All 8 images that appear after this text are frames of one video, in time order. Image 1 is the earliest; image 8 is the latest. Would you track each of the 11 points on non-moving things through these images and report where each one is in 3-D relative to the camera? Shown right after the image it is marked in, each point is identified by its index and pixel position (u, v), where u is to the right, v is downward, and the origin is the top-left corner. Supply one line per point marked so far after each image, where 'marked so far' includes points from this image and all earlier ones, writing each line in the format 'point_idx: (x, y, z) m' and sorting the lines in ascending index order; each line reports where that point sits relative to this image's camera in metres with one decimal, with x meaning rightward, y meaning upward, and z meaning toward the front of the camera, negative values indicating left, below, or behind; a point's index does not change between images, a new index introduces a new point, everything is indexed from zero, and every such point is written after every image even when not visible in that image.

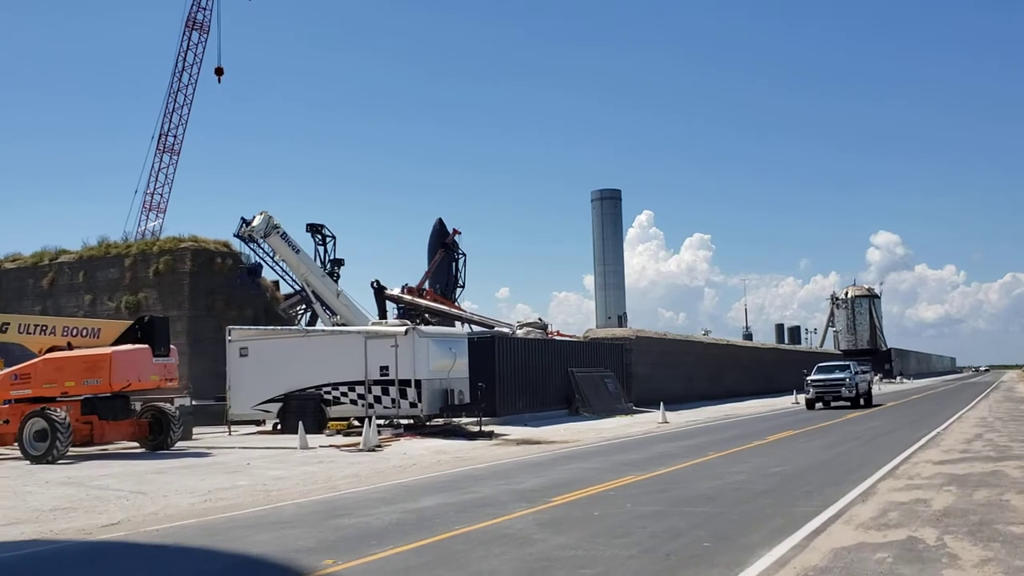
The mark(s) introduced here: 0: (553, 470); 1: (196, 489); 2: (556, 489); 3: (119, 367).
0: (+0.8, -3.2, +15.8) m
1: (-5.1, -3.3, +14.6) m
2: (+0.6, -2.9, +12.9) m
3: (-8.5, -1.7, +19.5) m
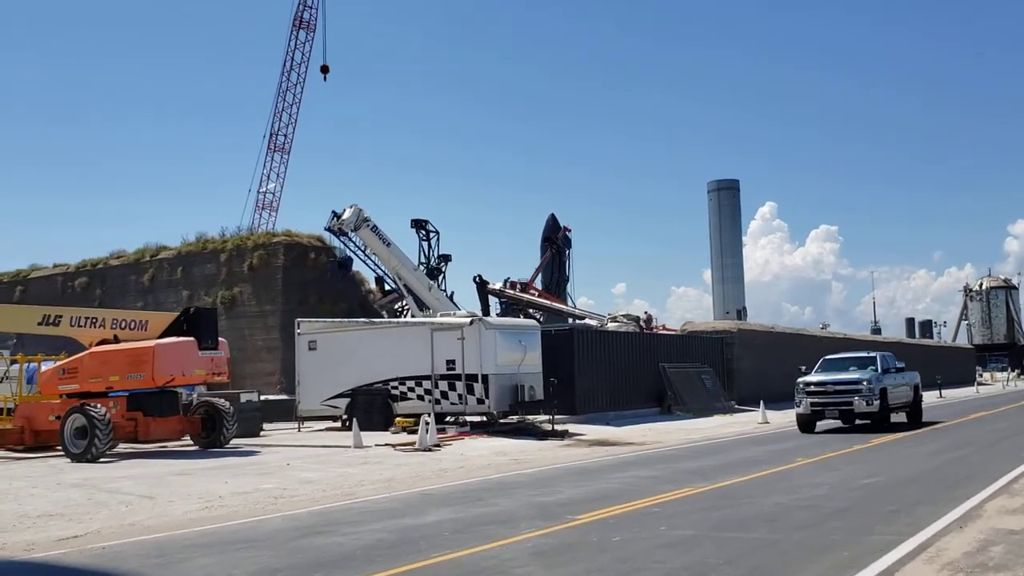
0: (+1.4, -2.9, +13.9) m
1: (-4.5, -3.1, +13.5) m
2: (+1.0, -2.6, +11.0) m
3: (-7.3, -1.5, +18.7) m
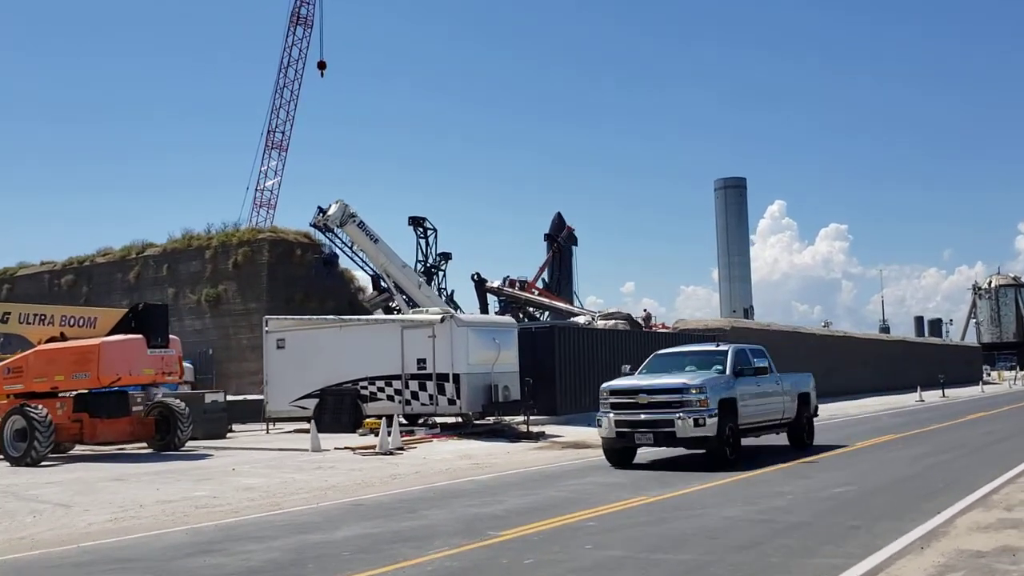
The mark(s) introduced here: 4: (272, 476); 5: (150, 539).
0: (+0.7, -2.8, +12.9) m
1: (-5.3, -3.0, +12.6) m
2: (+0.2, -2.5, +10.0) m
3: (-8.0, -1.4, +17.9) m
4: (-4.2, -3.3, +15.7) m
5: (-3.8, -2.6, +9.4) m
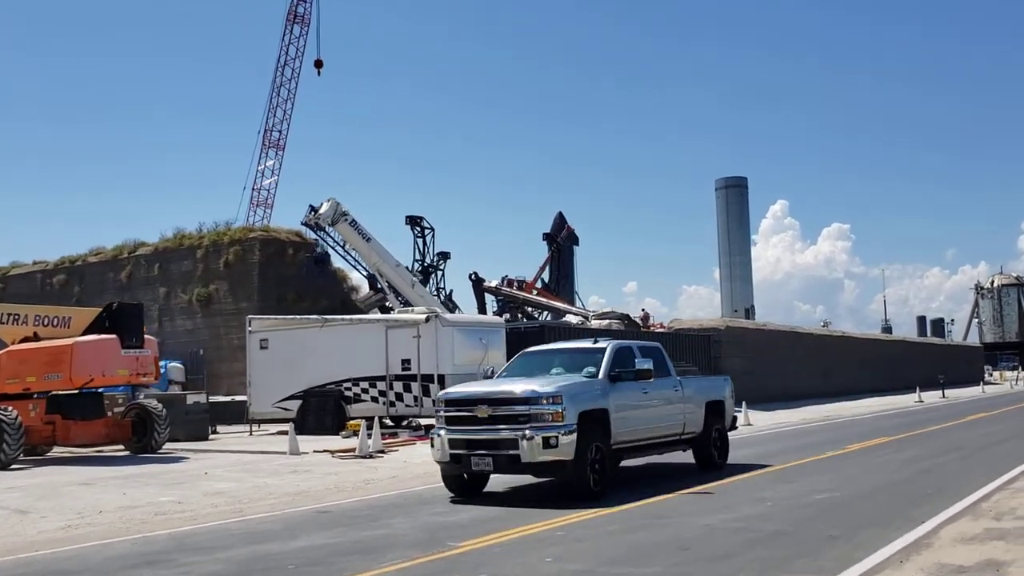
0: (+0.3, -2.8, +12.5) m
1: (-5.7, -3.0, +12.2) m
2: (-0.2, -2.5, +9.6) m
3: (-8.3, -1.4, +17.4) m
4: (-4.5, -3.2, +15.3) m
5: (-4.1, -2.6, +9.0) m
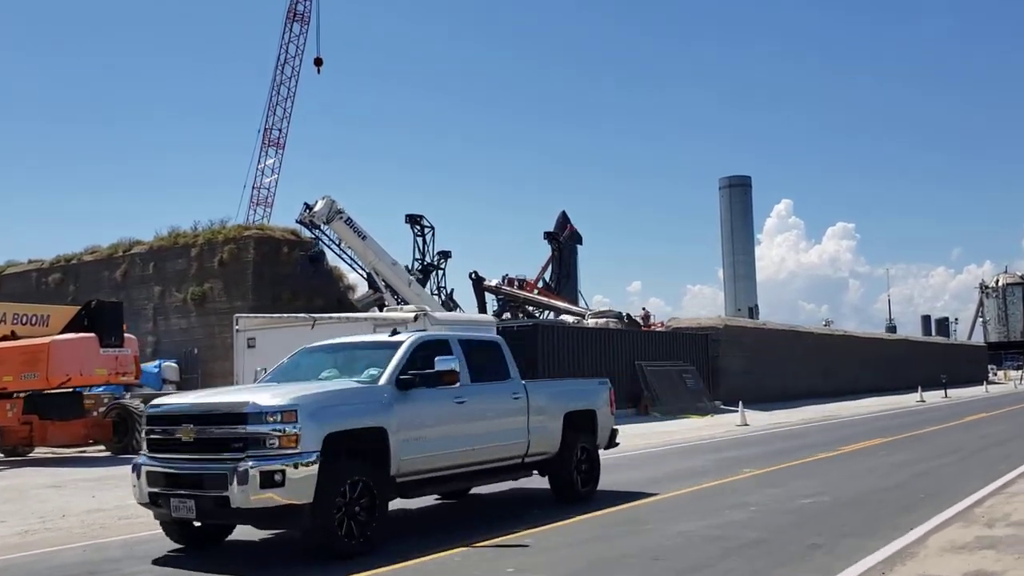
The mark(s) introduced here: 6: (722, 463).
0: (0.0, -2.8, +12.1) m
1: (-6.0, -2.9, +11.8) m
2: (-0.5, -2.5, +9.2) m
3: (-8.6, -1.3, +17.1) m
4: (-4.8, -3.2, +14.9) m
5: (-4.4, -2.5, +8.6) m
6: (+3.8, -3.1, +16.3) m
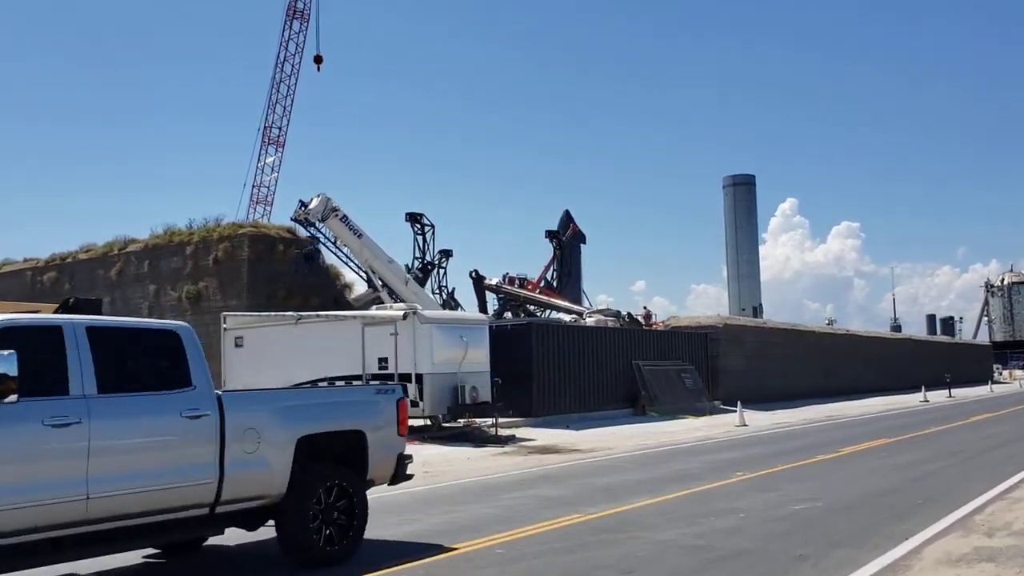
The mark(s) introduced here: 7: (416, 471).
0: (-0.2, -2.7, +11.6) m
1: (-6.2, -2.9, +11.3) m
2: (-0.8, -2.4, +8.7) m
3: (-8.8, -1.3, +16.6) m
4: (-5.0, -3.1, +14.4) m
5: (-4.7, -2.5, +8.1) m
6: (+3.5, -3.1, +15.8) m
7: (-1.8, -3.3, +16.5) m
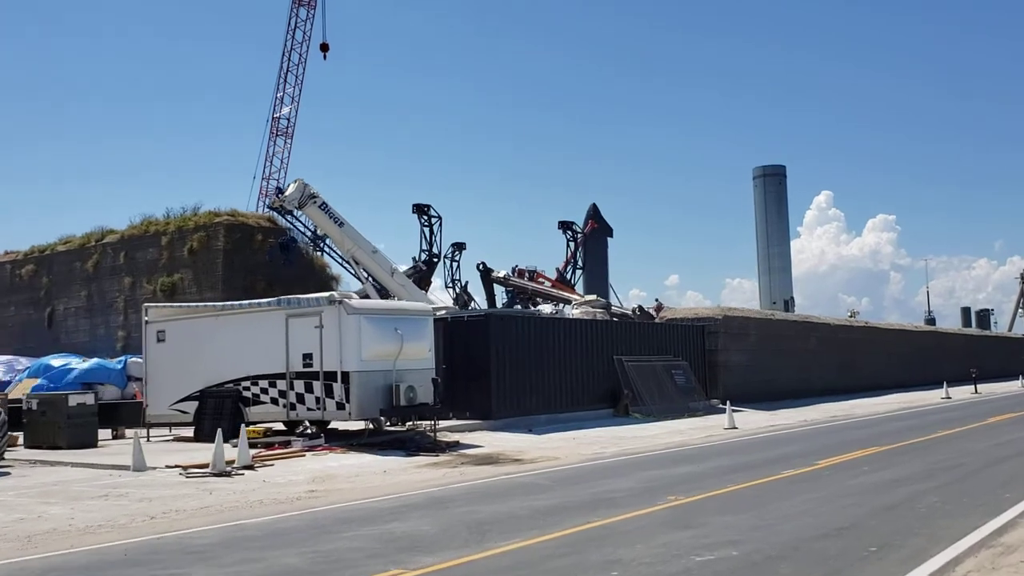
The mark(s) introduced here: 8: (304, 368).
0: (-1.8, -2.5, +9.0) m
1: (-7.8, -2.7, +9.0) m
2: (-2.4, -2.2, +6.2) m
3: (-10.2, -1.1, +14.3) m
4: (-6.5, -2.9, +12.0) m
5: (-6.4, -2.3, +5.7) m
6: (+2.1, -2.8, +13.1) m
7: (-3.2, -3.1, +14.0) m
8: (-4.4, -1.7, +19.4) m
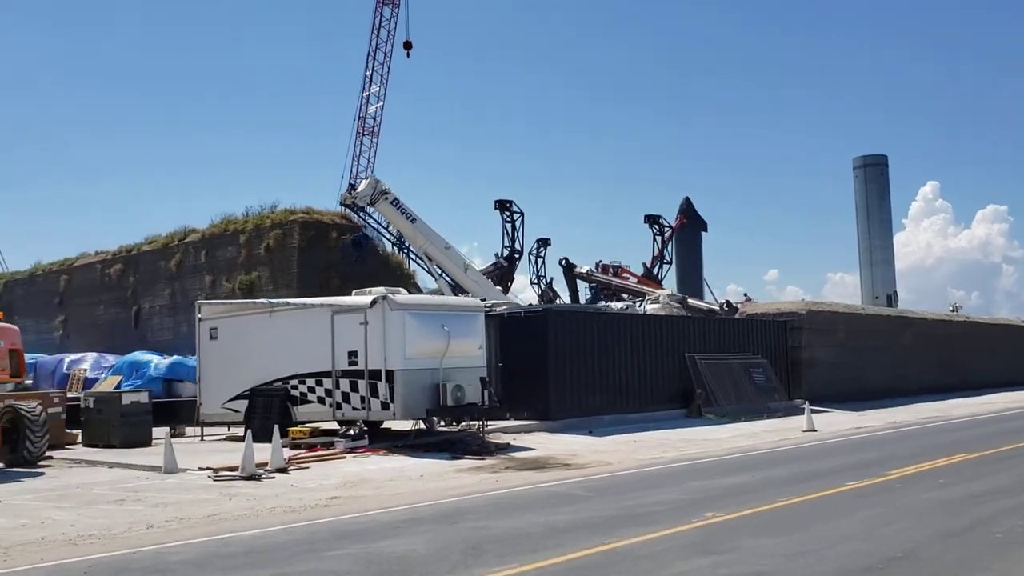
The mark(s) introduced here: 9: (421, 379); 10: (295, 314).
0: (-1.8, -2.4, +8.2) m
1: (-7.7, -2.7, +8.8) m
2: (-2.7, -2.2, +5.4) m
3: (-9.7, -1.1, +14.3) m
4: (-6.2, -2.9, +11.7) m
5: (-6.7, -2.3, +5.3) m
6: (+2.5, -2.7, +11.9) m
7: (-2.6, -3.0, +13.3) m
8: (-3.4, -1.6, +18.8) m
9: (-1.9, -1.9, +18.5) m
10: (-4.8, -0.6, +19.8) m
